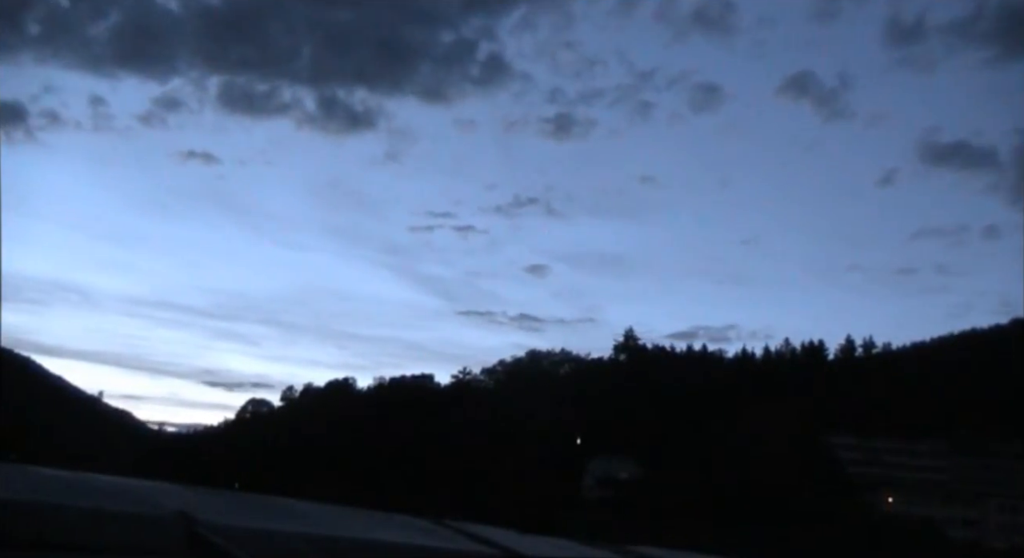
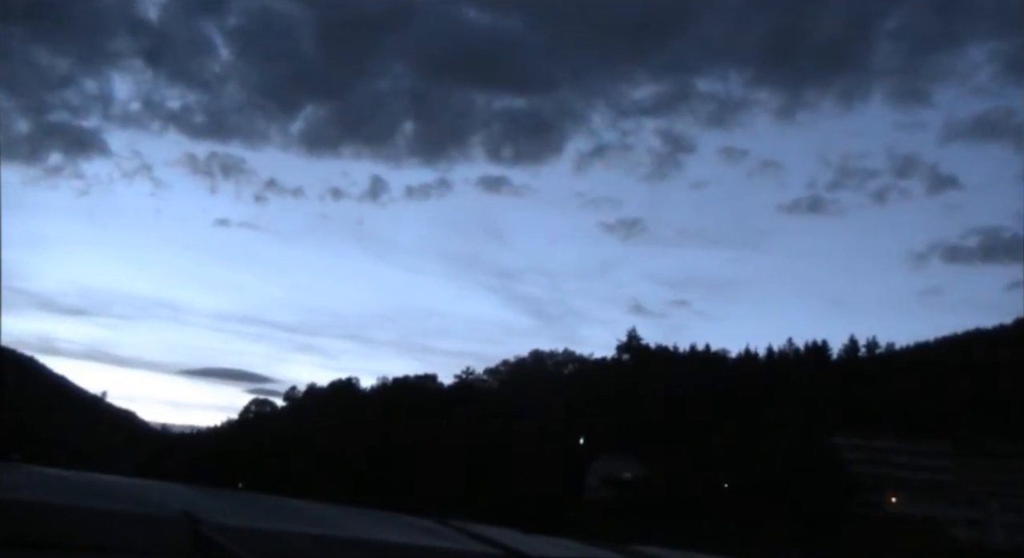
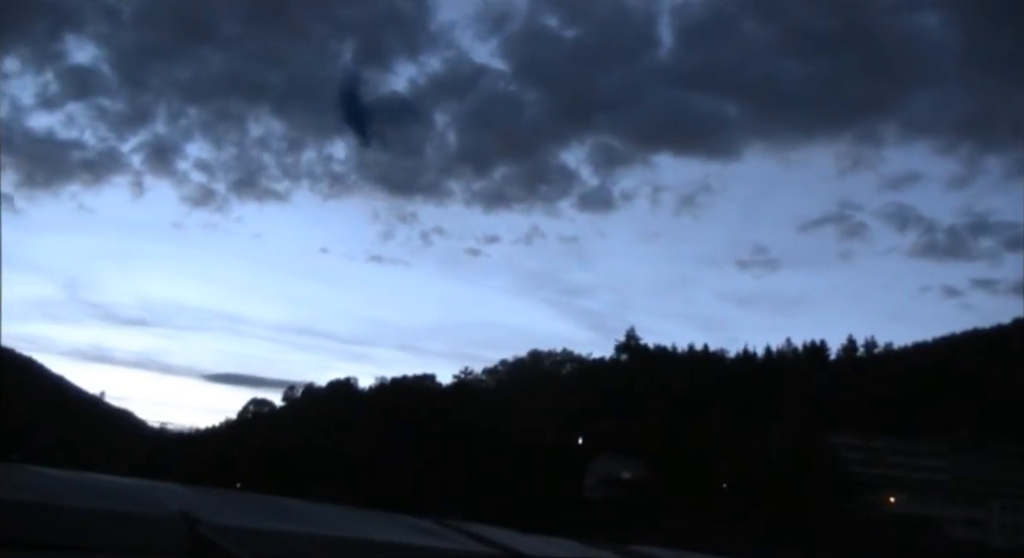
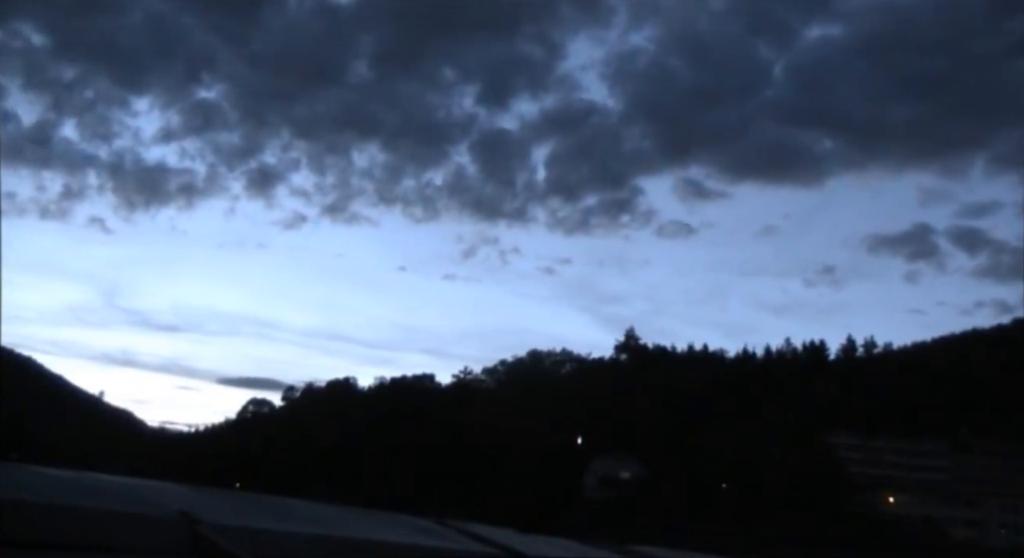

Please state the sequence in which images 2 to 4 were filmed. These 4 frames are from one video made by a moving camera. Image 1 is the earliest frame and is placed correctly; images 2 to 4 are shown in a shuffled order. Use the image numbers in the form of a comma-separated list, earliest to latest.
2, 3, 4
